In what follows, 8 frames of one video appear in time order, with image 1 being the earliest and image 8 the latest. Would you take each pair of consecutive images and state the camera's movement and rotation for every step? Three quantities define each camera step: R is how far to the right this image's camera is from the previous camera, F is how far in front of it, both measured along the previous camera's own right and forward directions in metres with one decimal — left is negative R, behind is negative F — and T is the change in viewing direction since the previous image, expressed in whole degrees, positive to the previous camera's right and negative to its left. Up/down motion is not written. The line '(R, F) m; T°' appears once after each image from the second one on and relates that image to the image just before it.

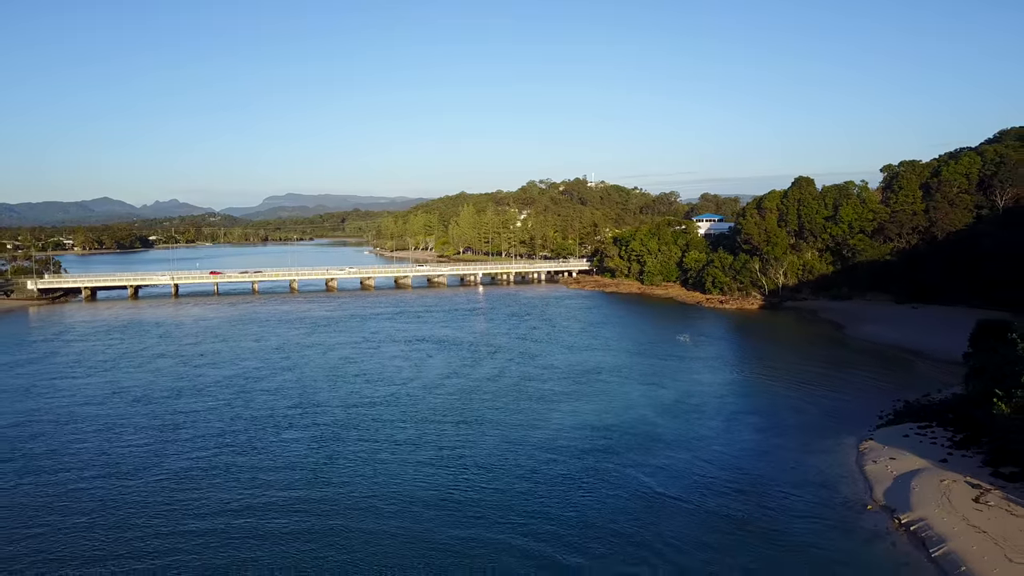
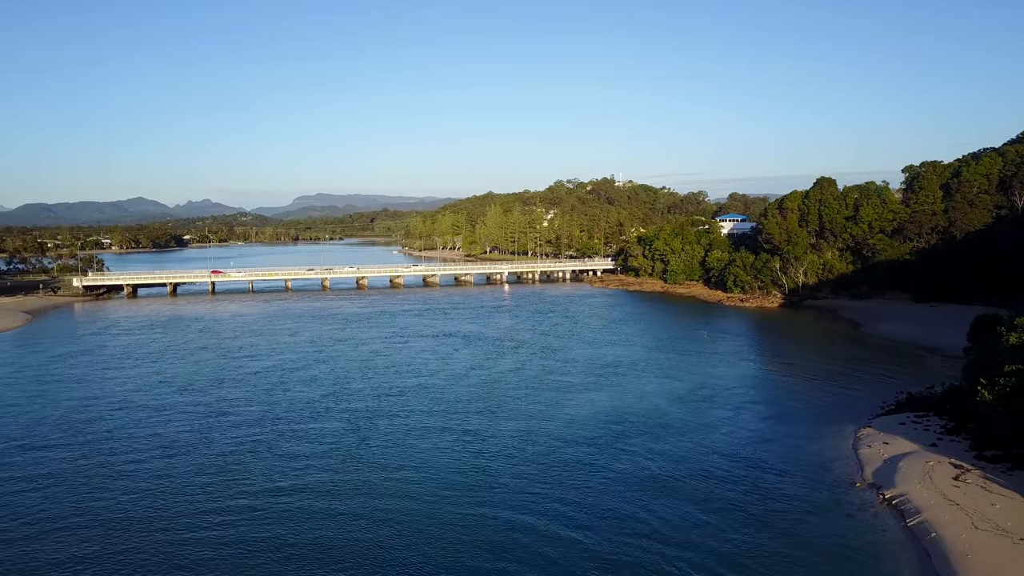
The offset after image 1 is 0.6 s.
(+0.2, -1.2) m; -2°
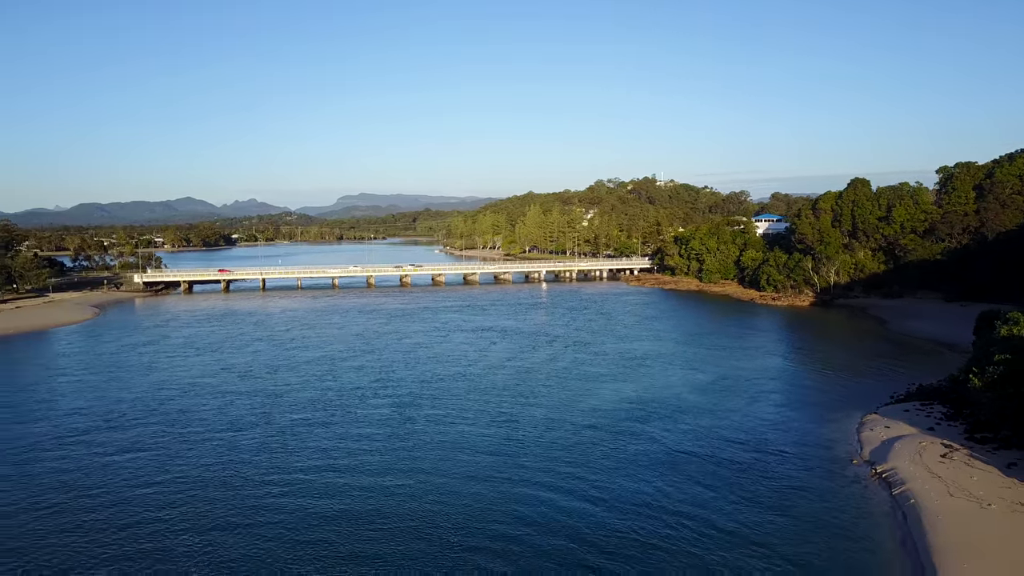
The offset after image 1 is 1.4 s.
(+0.3, -1.7) m; -3°
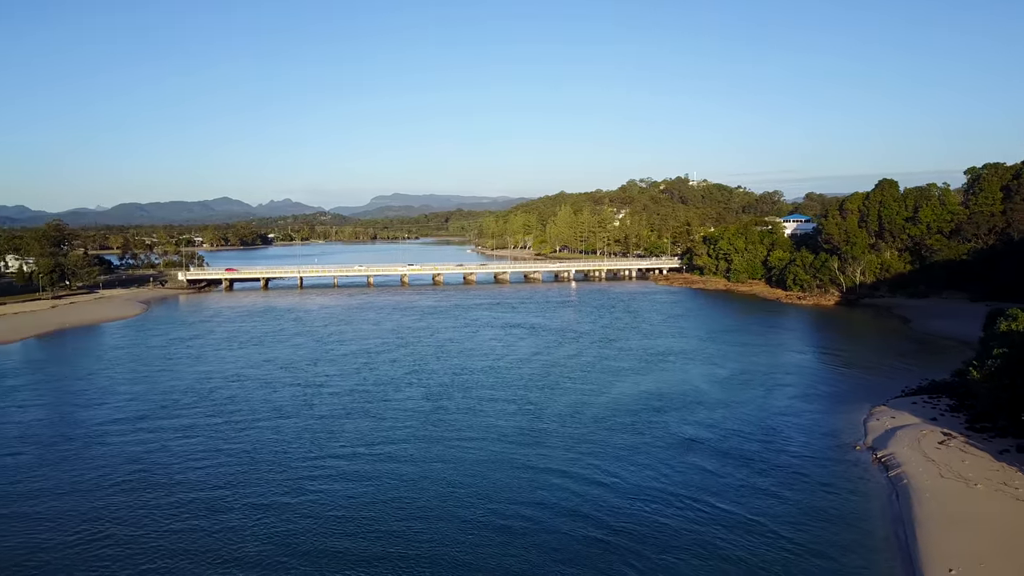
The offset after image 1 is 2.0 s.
(+0.2, -1.2) m; -3°
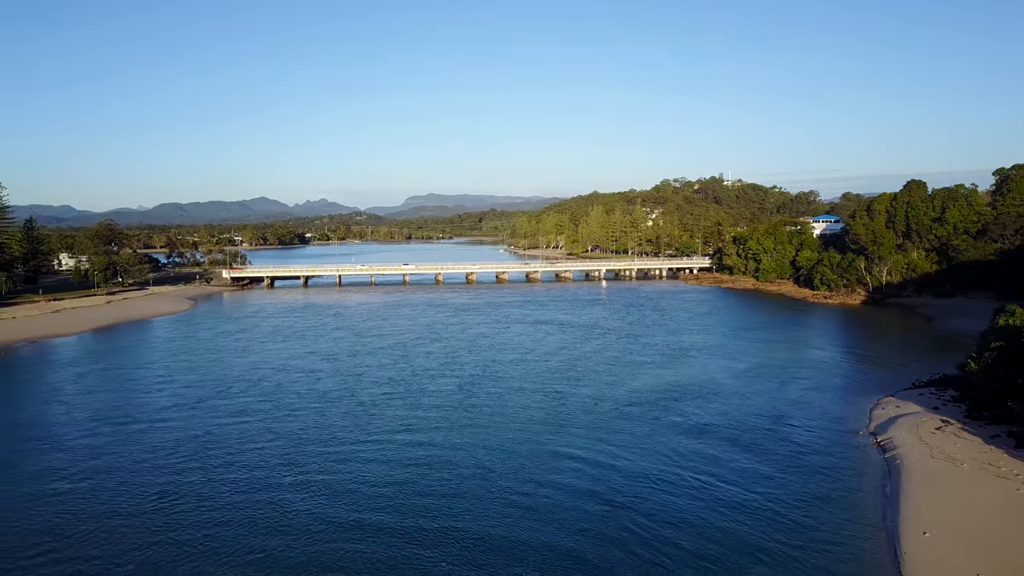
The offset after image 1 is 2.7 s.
(+0.2, -1.5) m; -3°
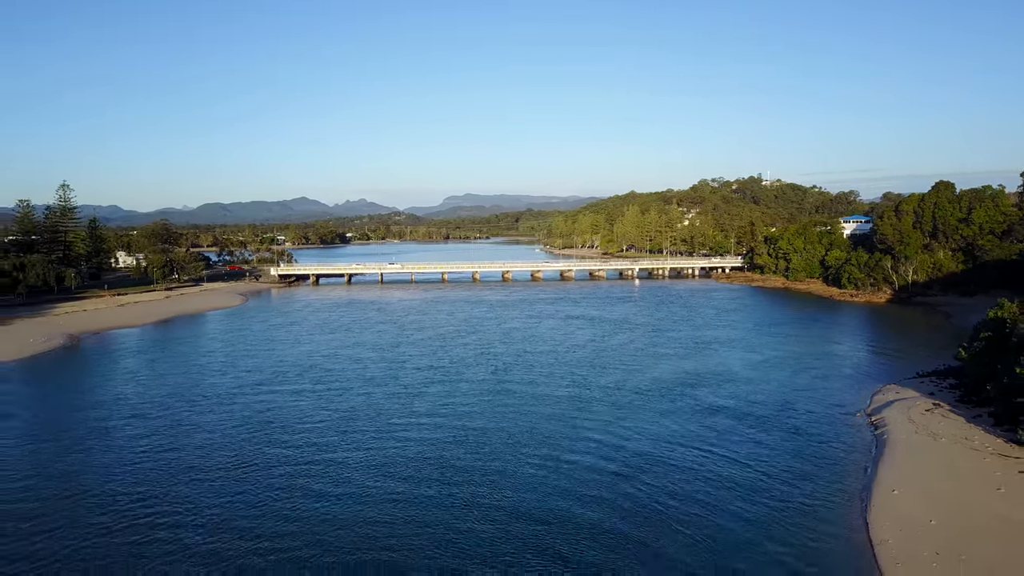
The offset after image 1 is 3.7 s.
(+0.2, -2.0) m; -3°
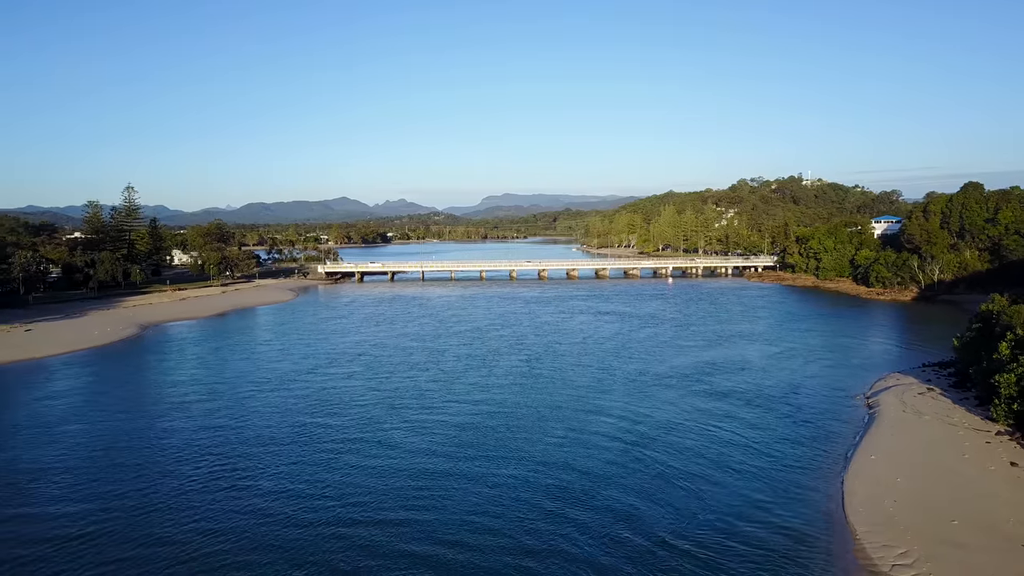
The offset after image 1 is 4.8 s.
(+0.2, -2.2) m; -3°
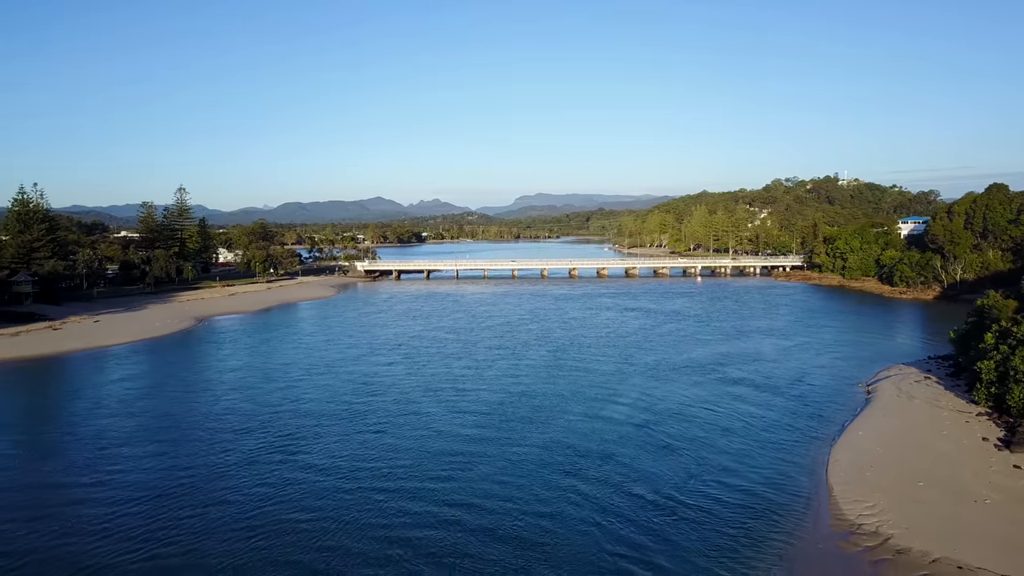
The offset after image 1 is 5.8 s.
(+0.1, -2.1) m; -3°
